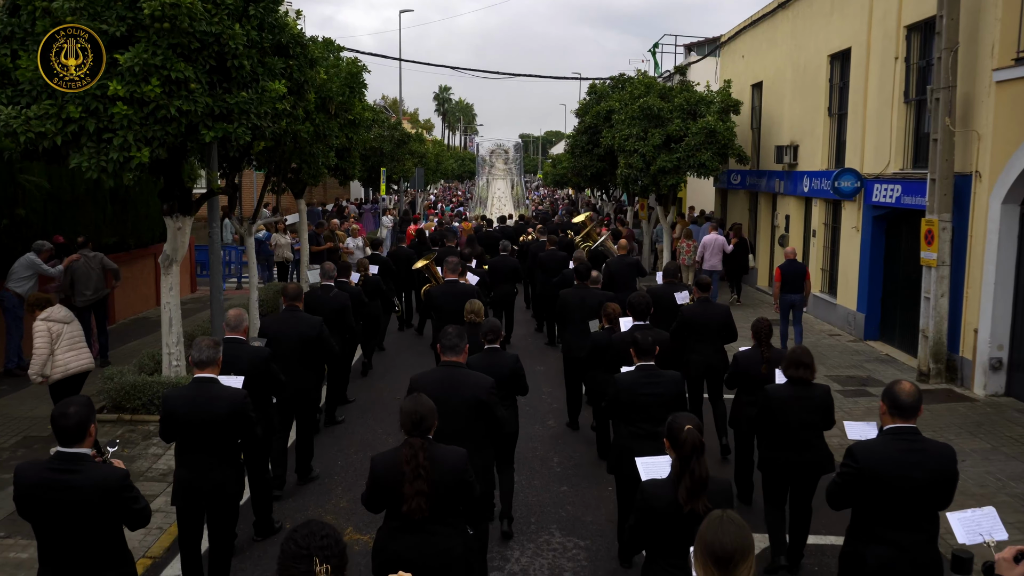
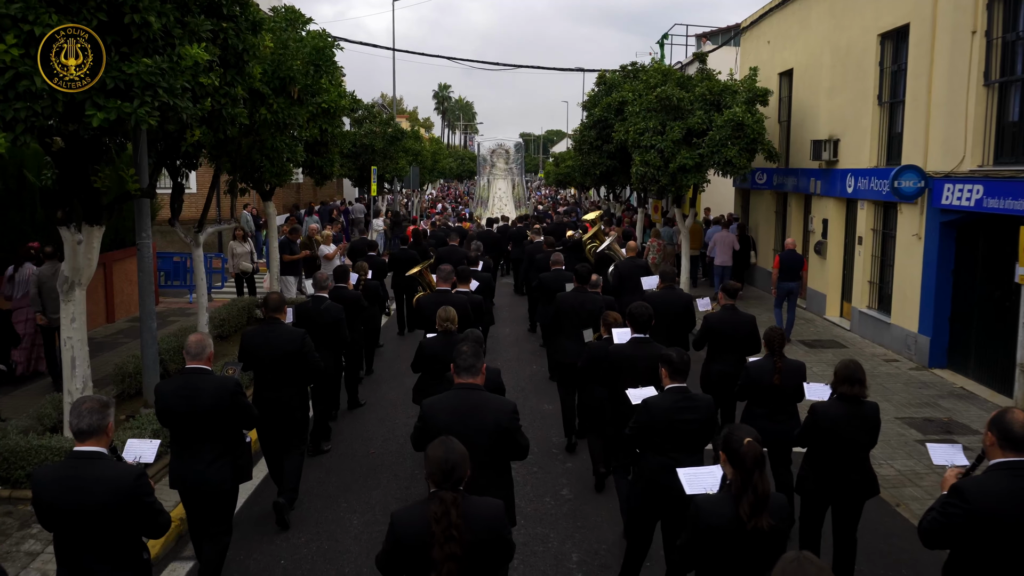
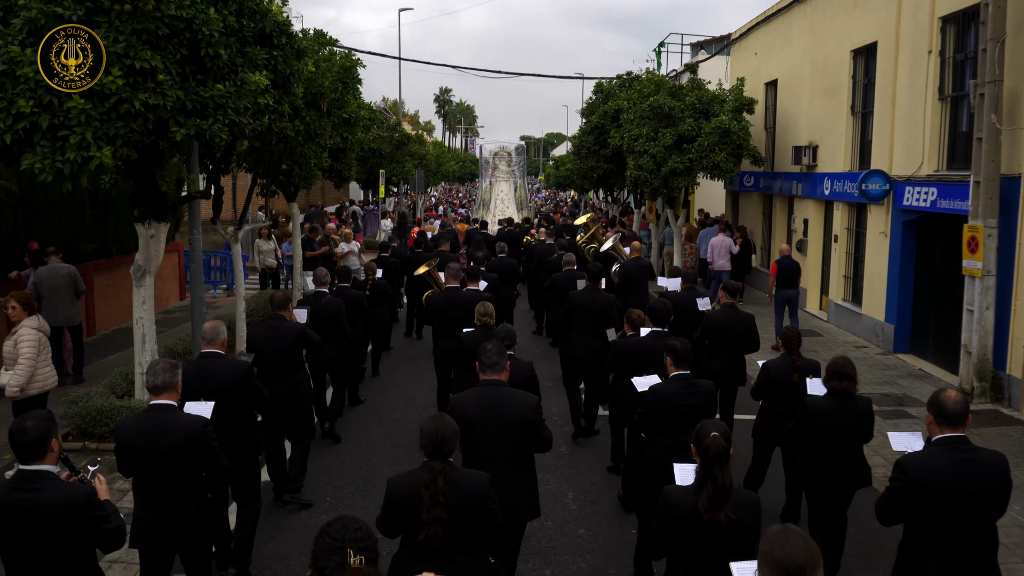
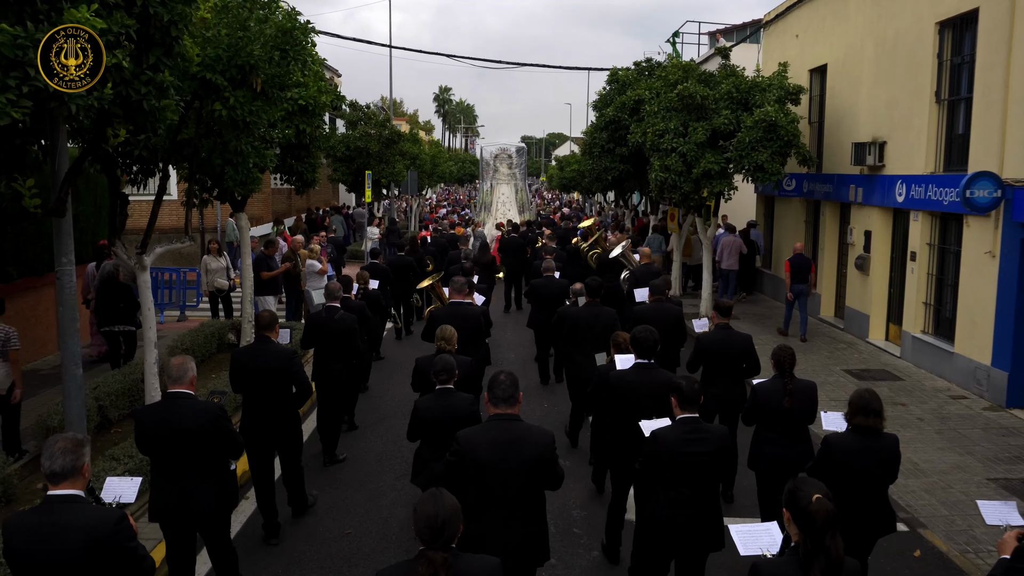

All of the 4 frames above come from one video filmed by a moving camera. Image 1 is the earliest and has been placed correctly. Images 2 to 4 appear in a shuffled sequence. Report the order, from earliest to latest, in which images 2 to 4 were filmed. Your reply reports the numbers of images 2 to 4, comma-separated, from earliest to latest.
3, 2, 4
